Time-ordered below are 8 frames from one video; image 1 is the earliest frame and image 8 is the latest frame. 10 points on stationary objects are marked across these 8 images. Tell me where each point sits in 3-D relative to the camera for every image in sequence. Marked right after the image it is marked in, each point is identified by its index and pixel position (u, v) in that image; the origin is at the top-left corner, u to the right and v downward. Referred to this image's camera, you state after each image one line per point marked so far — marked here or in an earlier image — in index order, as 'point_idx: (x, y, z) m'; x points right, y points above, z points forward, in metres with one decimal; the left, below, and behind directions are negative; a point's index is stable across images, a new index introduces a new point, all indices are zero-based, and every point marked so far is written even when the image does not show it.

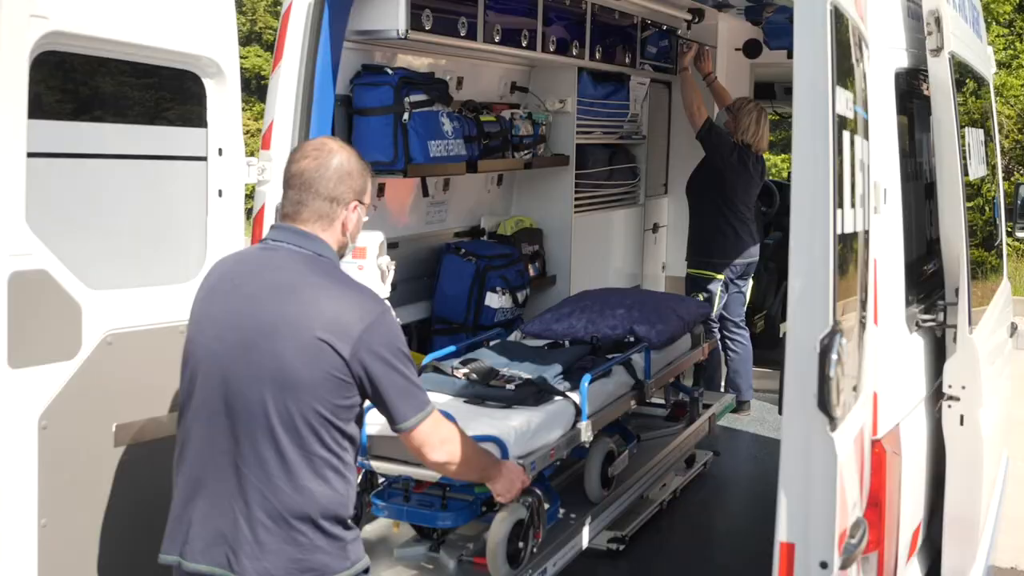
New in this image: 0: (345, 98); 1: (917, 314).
0: (-0.6, +0.7, +2.6) m
1: (+1.1, -0.1, +2.0) m
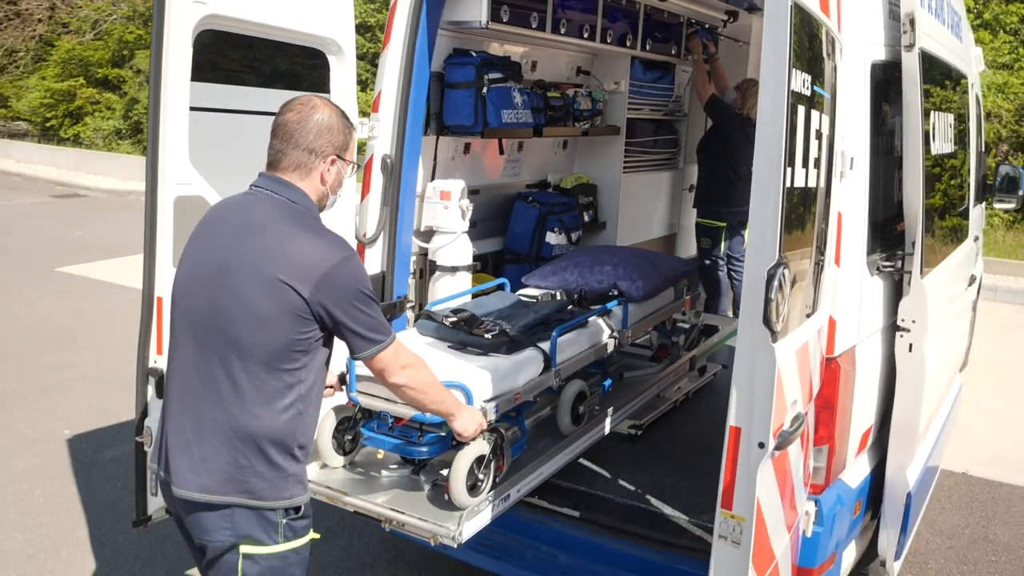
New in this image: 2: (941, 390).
0: (-0.3, +0.9, +3.2) m
1: (+1.2, +0.1, +2.5) m
2: (+1.6, -0.4, +2.9) m
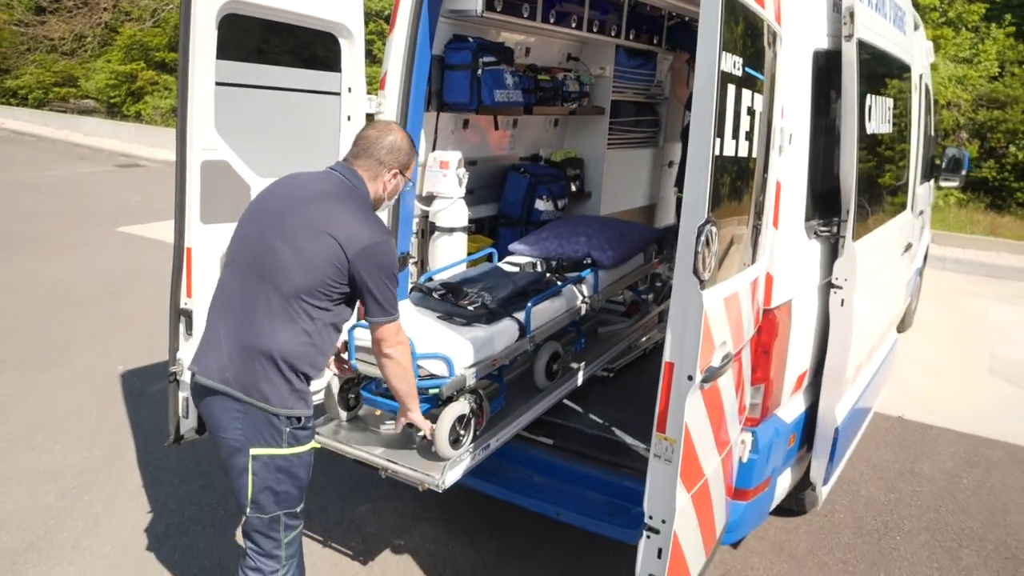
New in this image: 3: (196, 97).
0: (-0.4, +1.1, +3.6) m
1: (+1.2, +0.2, +2.9) m
2: (+1.6, -0.3, +3.3) m
3: (-1.2, +0.7, +2.8) m
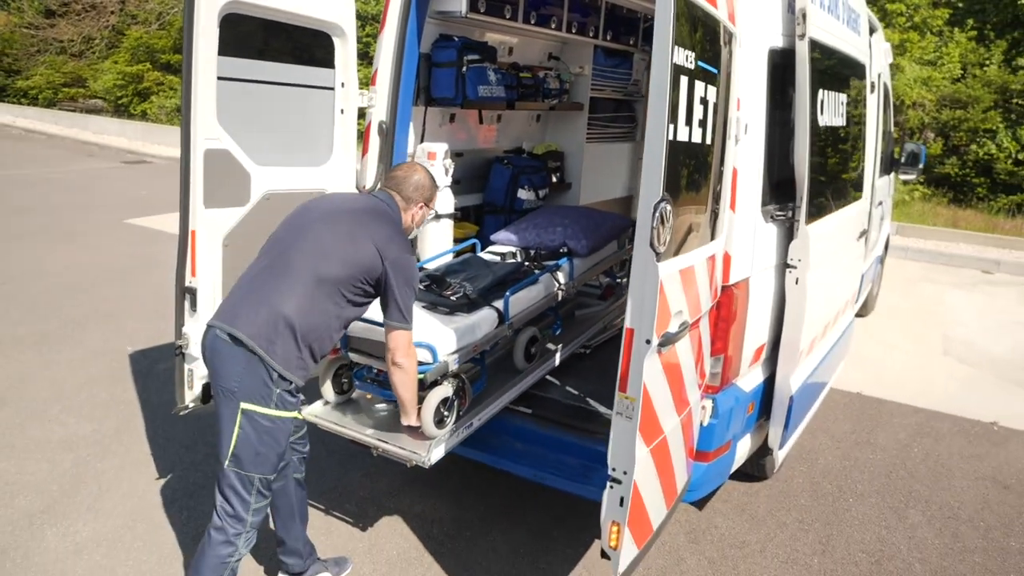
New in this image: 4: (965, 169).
0: (-0.4, +1.2, +3.8) m
1: (+1.1, +0.3, +3.2) m
2: (+1.5, -0.2, +3.6) m
3: (-1.3, +0.8, +3.0) m
4: (+6.4, +1.7, +10.6) m
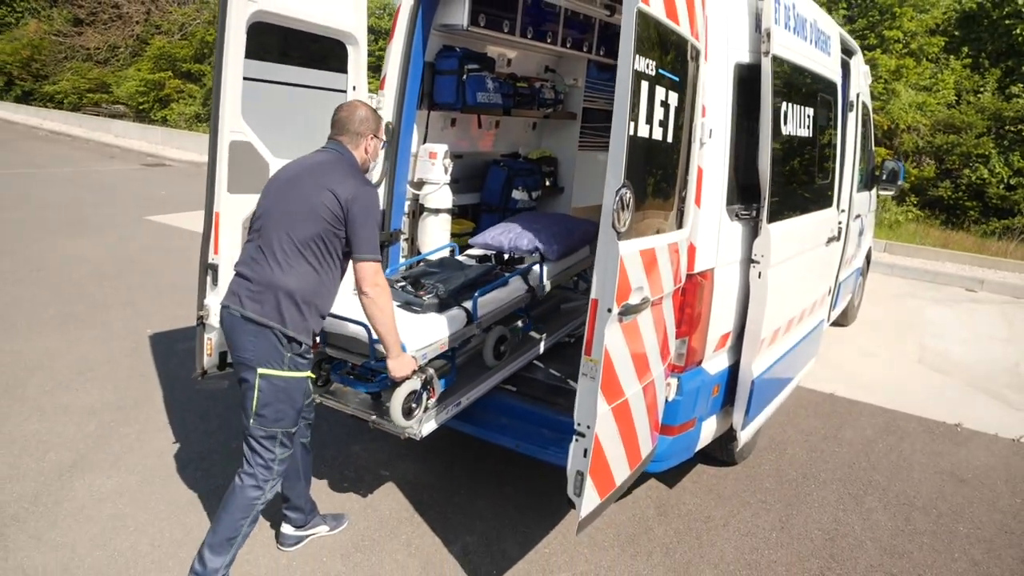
0: (-0.5, +1.3, +4.2) m
1: (+1.1, +0.4, +3.5) m
2: (+1.4, -0.2, +3.9) m
3: (-1.3, +0.9, +3.4) m
4: (+6.5, +1.4, +10.8) m
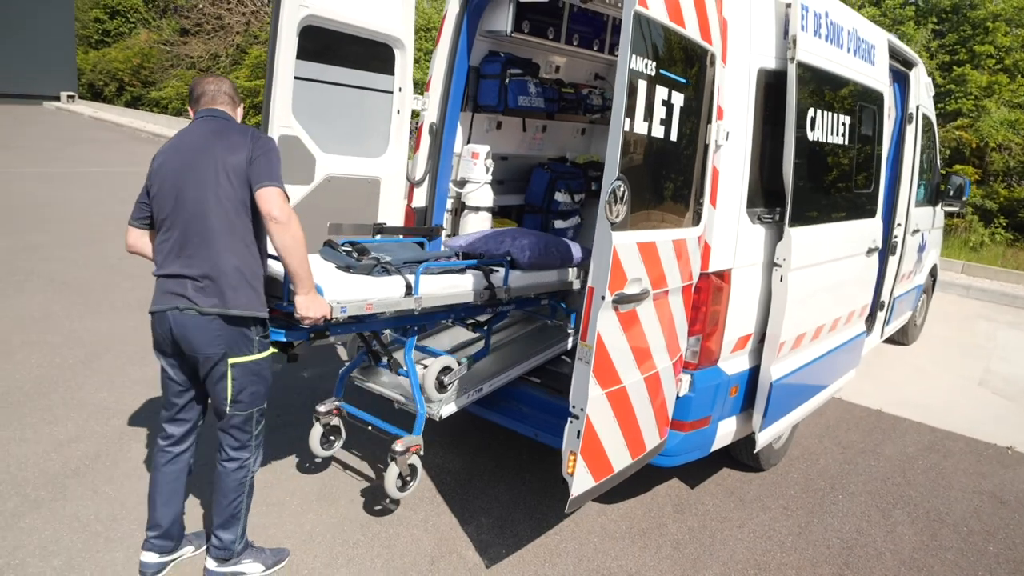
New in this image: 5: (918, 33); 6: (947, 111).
0: (-0.2, +1.3, +4.4) m
1: (+1.2, +0.4, +3.6) m
2: (+1.6, -0.2, +3.9) m
3: (-1.2, +1.0, +3.7) m
4: (+7.5, +1.0, +10.2) m
5: (+6.0, +3.8, +11.1) m
6: (+6.4, +2.6, +11.1) m
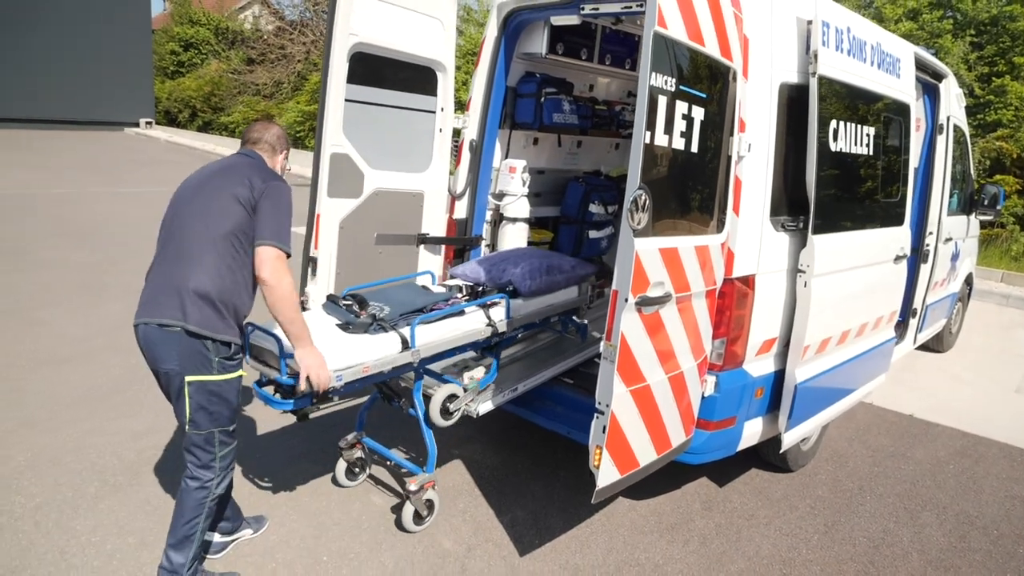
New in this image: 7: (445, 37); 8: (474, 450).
0: (0.0, +1.3, +4.7) m
1: (+1.4, +0.3, +3.7) m
2: (+1.7, -0.2, +4.0) m
3: (-1.0, +1.0, +4.0) m
4: (+8.0, +0.8, +10.0) m
5: (+6.6, +3.6, +11.1) m
6: (+7.0, +2.4, +11.0) m
7: (-0.4, +1.5, +4.5) m
8: (-0.2, -1.0, +4.4) m
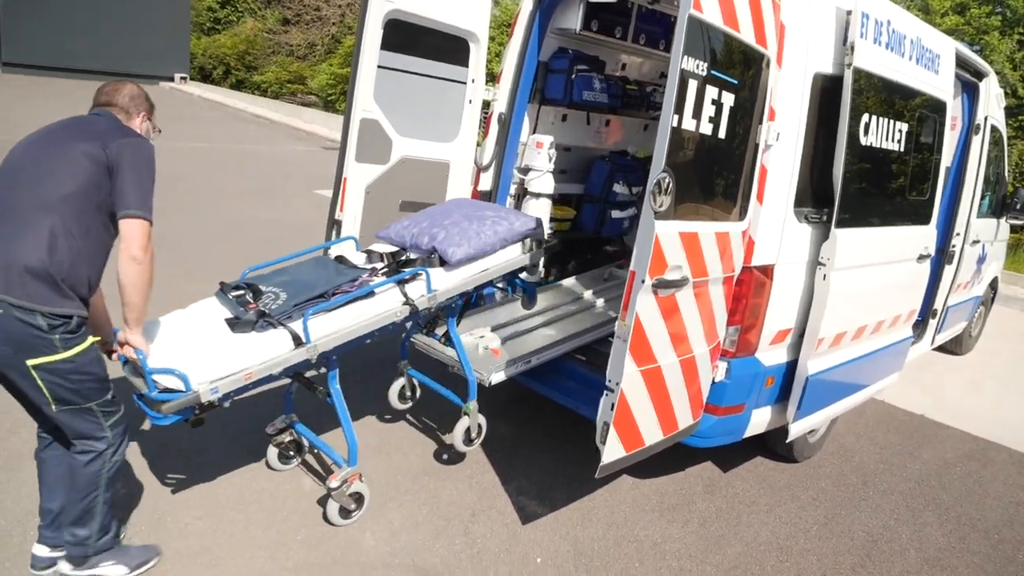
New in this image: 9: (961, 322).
0: (+0.2, +1.4, +4.7) m
1: (+1.5, +0.4, +3.7) m
2: (+1.8, -0.2, +4.0) m
3: (-0.8, +1.2, +4.0) m
4: (+8.3, +0.7, +9.8) m
5: (+7.1, +3.5, +10.8) m
6: (+7.5, +2.4, +10.7) m
7: (-0.2, +1.7, +4.5) m
8: (-0.2, -0.8, +4.5) m
9: (+3.4, -0.3, +5.7) m
